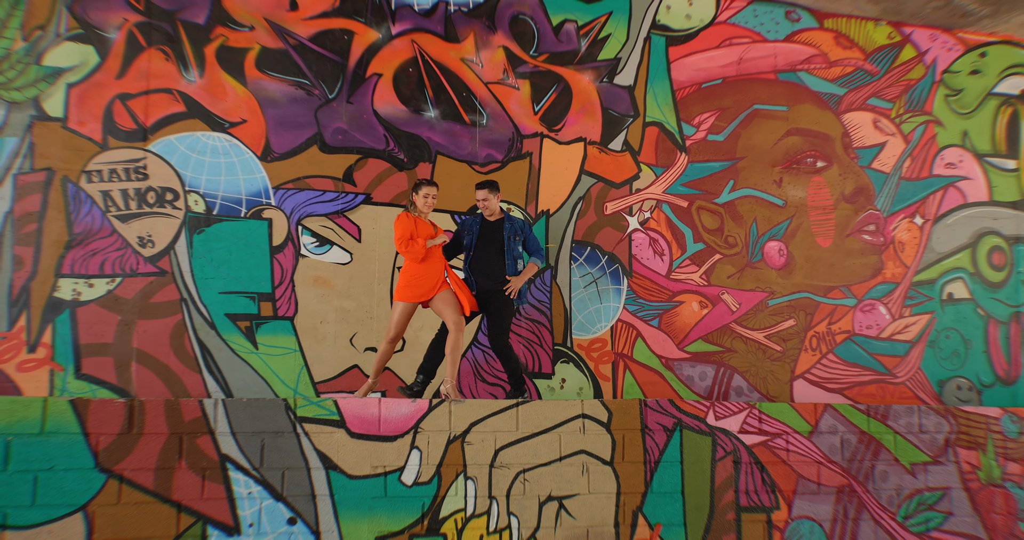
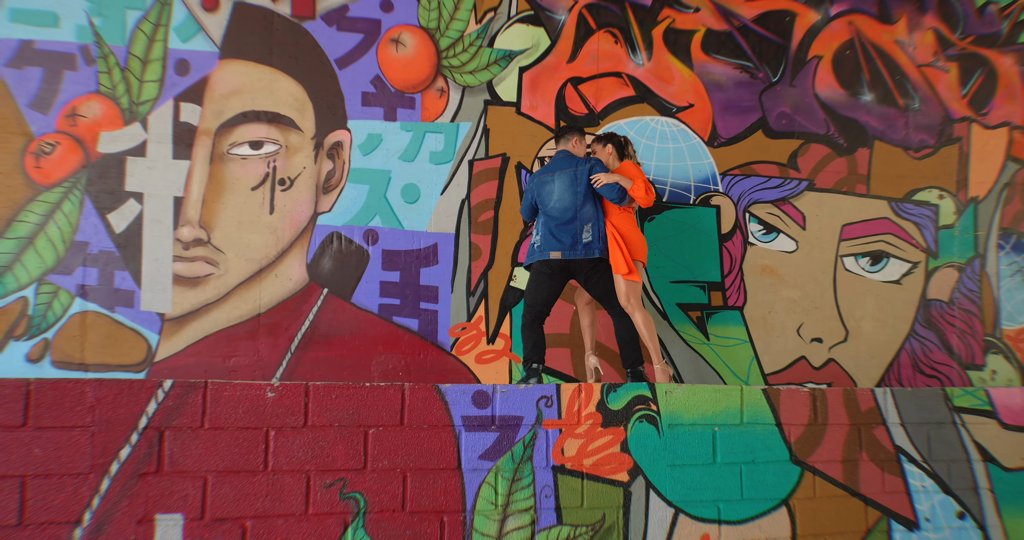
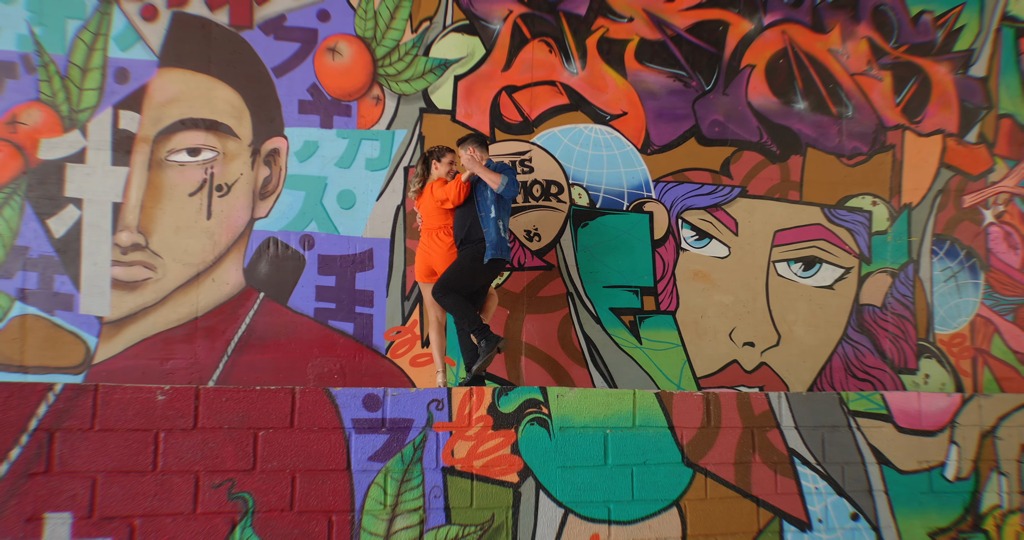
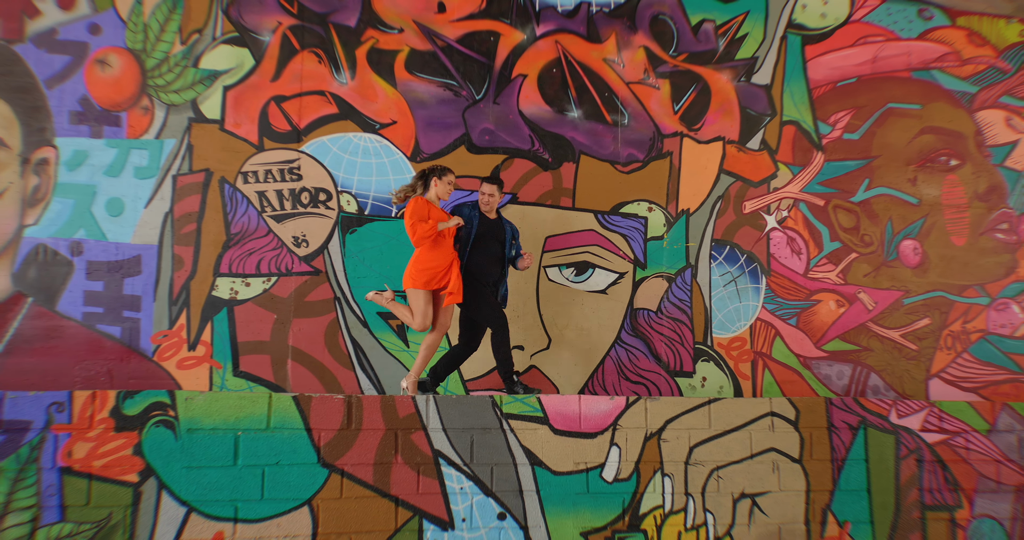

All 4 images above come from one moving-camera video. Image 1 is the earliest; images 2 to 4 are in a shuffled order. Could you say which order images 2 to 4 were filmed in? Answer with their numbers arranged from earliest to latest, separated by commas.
4, 3, 2
